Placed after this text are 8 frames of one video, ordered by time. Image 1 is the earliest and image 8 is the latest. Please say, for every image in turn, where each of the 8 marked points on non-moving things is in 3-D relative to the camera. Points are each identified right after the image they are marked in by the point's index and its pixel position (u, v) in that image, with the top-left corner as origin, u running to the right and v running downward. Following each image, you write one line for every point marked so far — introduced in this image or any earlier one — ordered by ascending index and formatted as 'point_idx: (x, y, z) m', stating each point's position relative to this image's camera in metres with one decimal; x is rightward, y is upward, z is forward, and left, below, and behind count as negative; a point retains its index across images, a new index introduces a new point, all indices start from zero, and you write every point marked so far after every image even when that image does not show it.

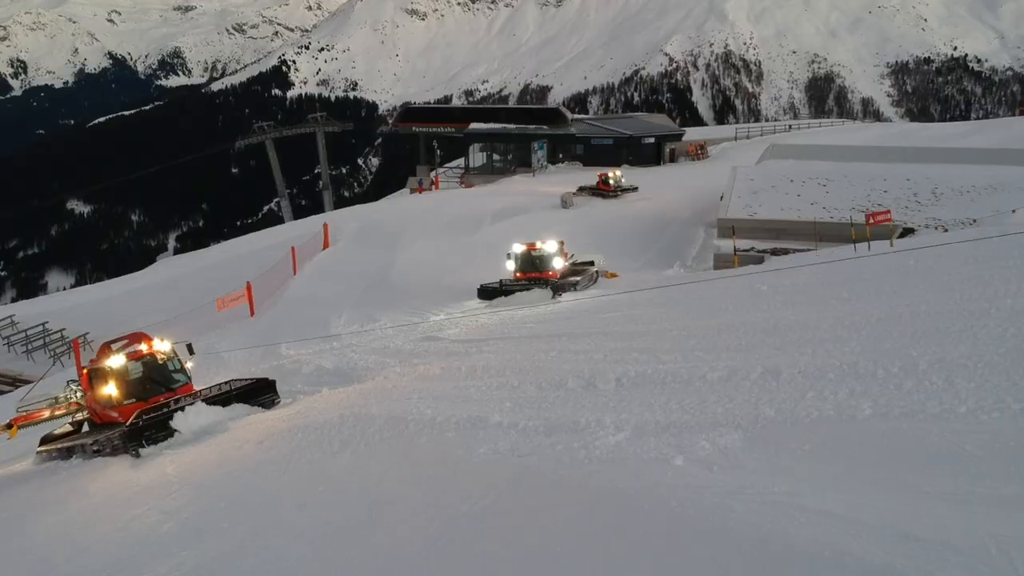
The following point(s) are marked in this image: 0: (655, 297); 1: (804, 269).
0: (+2.7, -0.2, +13.3) m
1: (+5.3, +0.3, +13.7) m
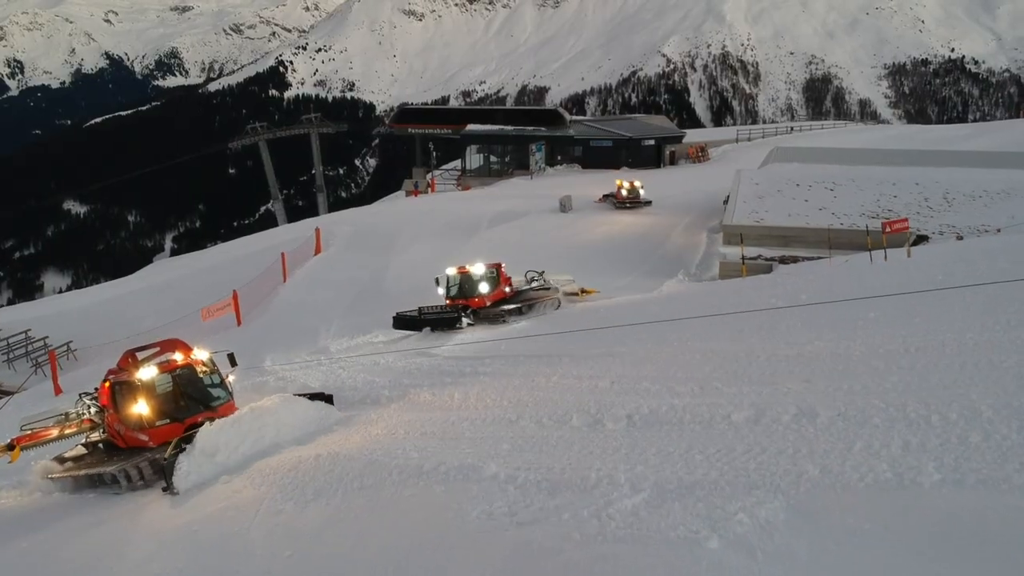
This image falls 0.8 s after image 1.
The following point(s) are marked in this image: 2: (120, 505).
0: (+2.6, -0.4, +12.5) m
1: (+5.2, +0.1, +13.0) m
2: (-3.7, -2.0, +6.9) m
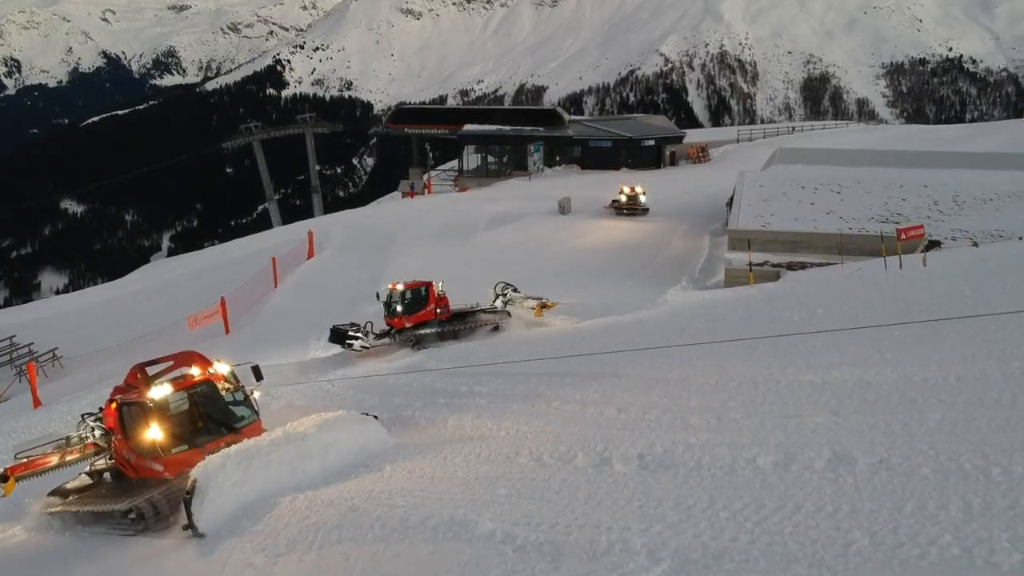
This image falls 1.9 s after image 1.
0: (+2.6, -0.6, +11.8) m
1: (+5.2, -0.1, +12.3) m
2: (-3.7, -2.2, +6.3) m
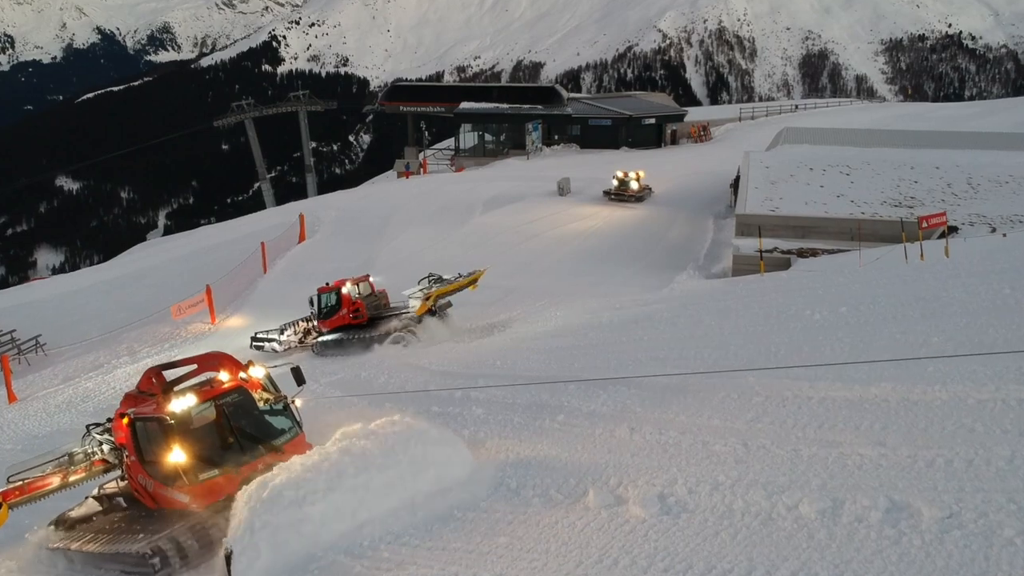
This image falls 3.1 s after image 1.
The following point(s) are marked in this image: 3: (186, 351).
0: (+2.6, -0.5, +11.1) m
1: (+5.2, 0.0, +11.5) m
2: (-3.7, -2.3, +5.5) m
3: (-7.5, -1.3, +17.0) m
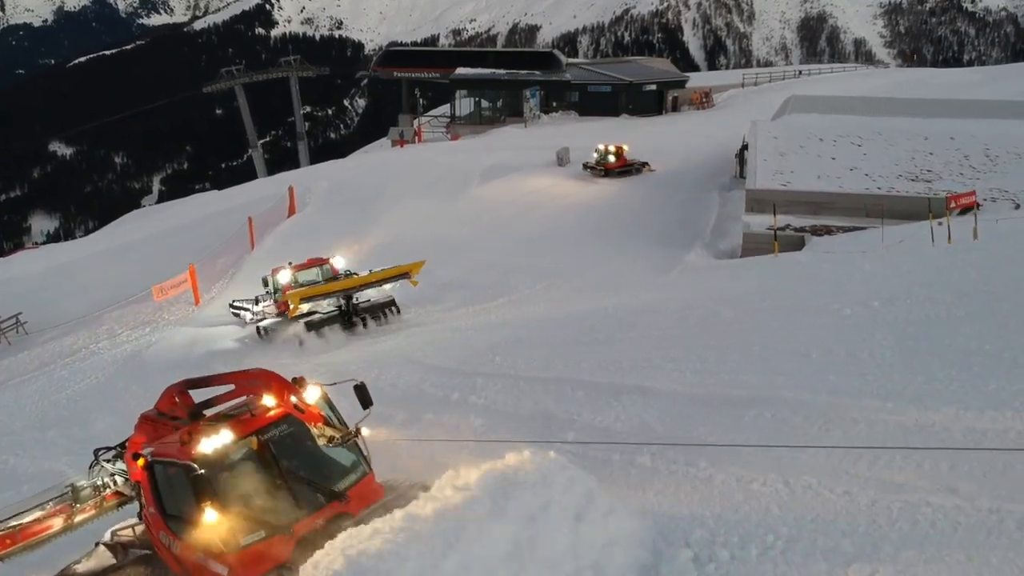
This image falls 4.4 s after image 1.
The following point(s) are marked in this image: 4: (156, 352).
0: (+2.6, -0.4, +10.2) m
1: (+5.2, +0.2, +10.7) m
2: (-3.7, -2.4, +4.7) m
3: (-7.5, -0.9, +16.1) m
4: (-6.9, -1.2, +14.5) m
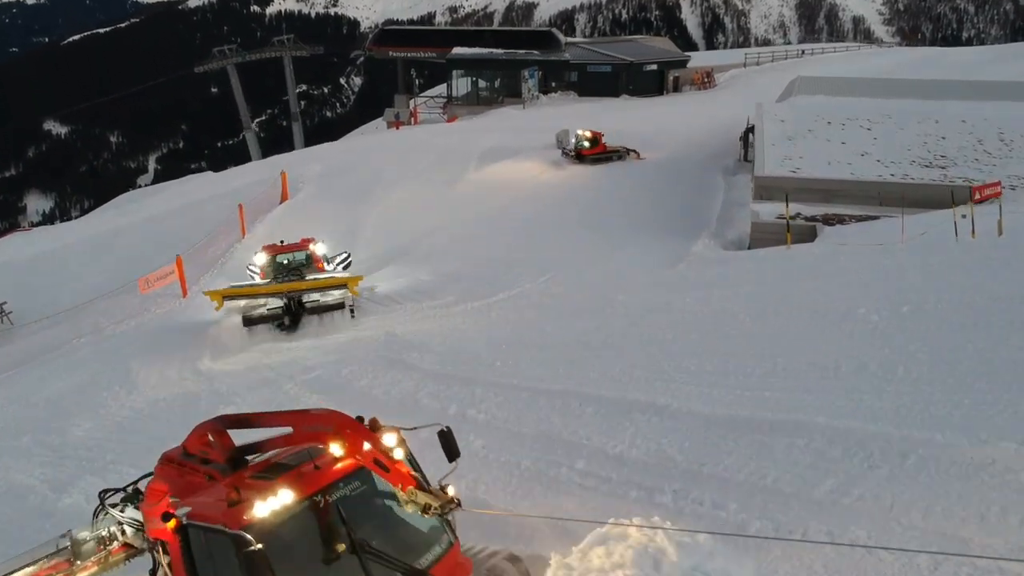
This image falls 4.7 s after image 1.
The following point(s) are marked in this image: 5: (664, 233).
0: (+2.6, -0.4, +9.6) m
1: (+5.2, +0.2, +10.1) m
2: (-3.6, -2.6, +4.1) m
3: (-7.5, -0.8, +15.5) m
4: (-6.9, -1.1, +13.8) m
5: (+4.0, +1.5, +19.6) m
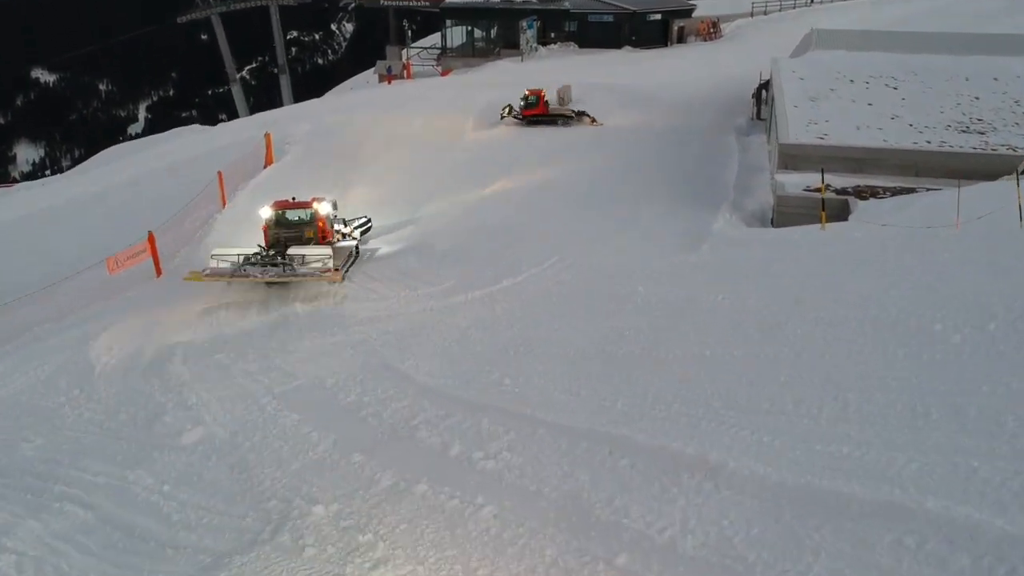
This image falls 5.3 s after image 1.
0: (+2.7, -0.4, +8.2) m
1: (+5.3, +0.2, +8.7) m
2: (-3.5, -3.0, +2.9) m
3: (-7.5, -0.5, +14.1) m
4: (-6.8, -0.9, +12.5) m
5: (+4.0, +2.0, +18.1) m
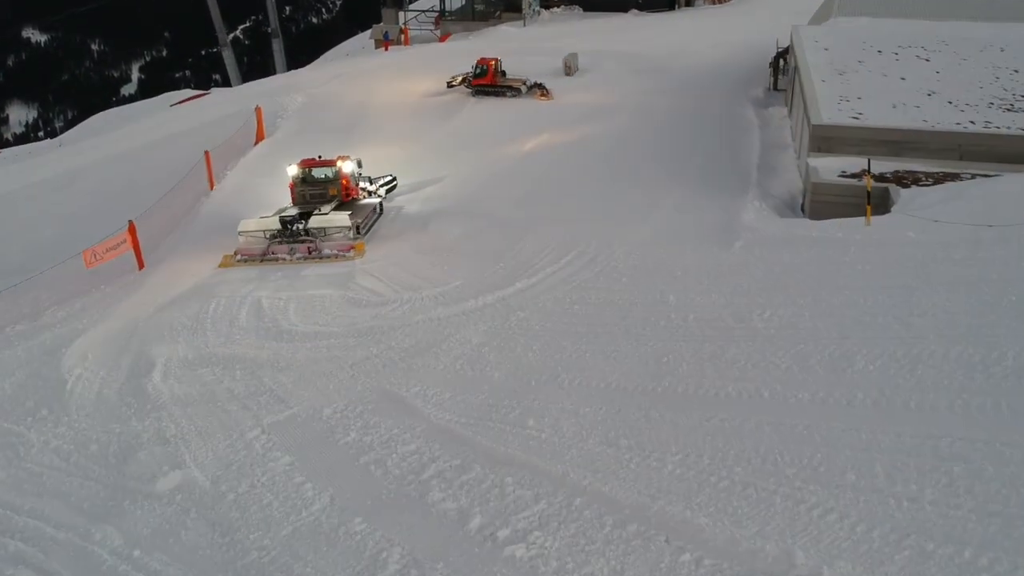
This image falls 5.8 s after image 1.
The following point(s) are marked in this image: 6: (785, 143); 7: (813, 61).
0: (+2.9, -0.7, +7.1) m
1: (+5.6, 0.0, +7.6) m
2: (-3.2, -3.5, +1.9) m
3: (-7.2, -0.4, +12.9) m
4: (-6.6, -1.0, +11.3) m
5: (+4.2, +2.3, +16.9) m
6: (+7.1, +3.7, +19.0) m
7: (+8.0, +5.9, +19.4) m
